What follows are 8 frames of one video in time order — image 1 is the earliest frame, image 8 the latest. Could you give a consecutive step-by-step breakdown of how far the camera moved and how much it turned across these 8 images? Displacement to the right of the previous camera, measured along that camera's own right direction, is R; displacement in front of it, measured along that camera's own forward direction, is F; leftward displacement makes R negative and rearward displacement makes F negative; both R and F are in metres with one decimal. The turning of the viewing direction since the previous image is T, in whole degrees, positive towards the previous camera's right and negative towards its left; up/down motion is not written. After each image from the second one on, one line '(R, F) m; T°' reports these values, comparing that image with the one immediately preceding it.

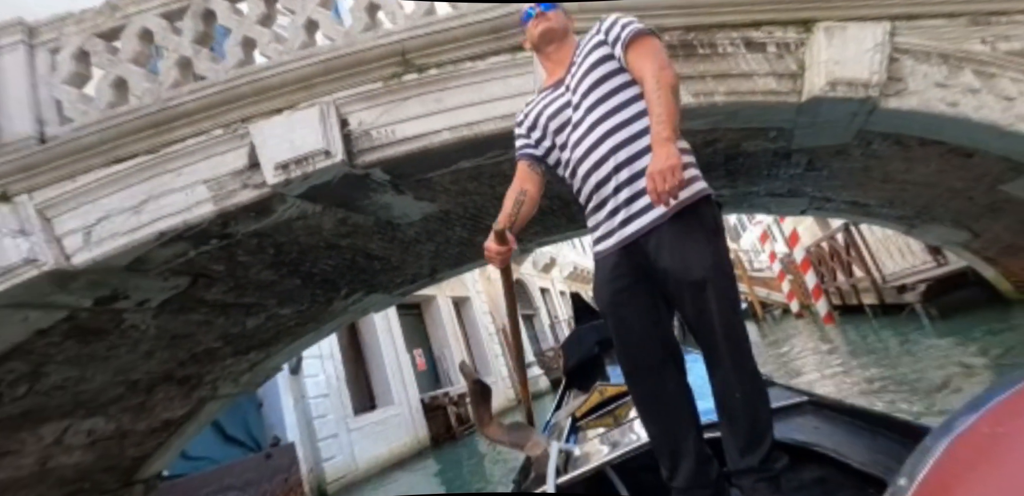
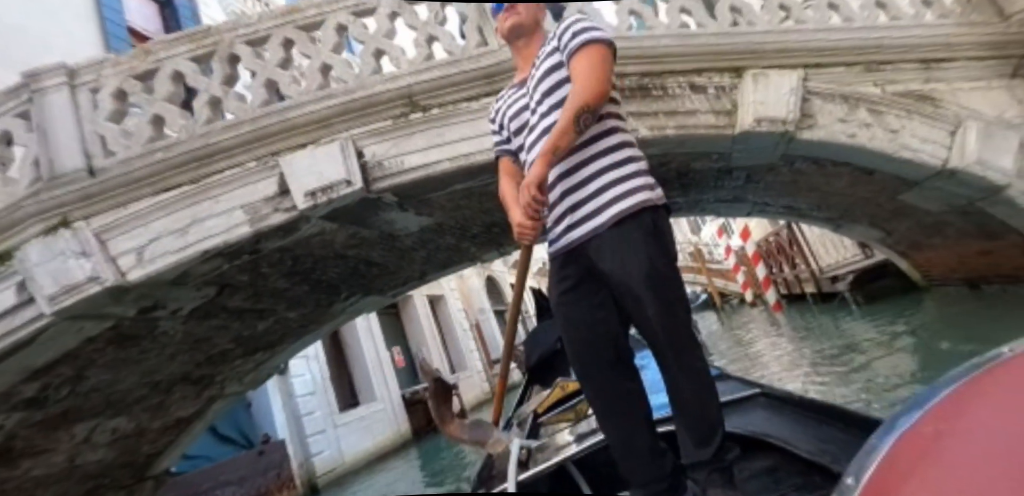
(-0.2, -0.5) m; +4°
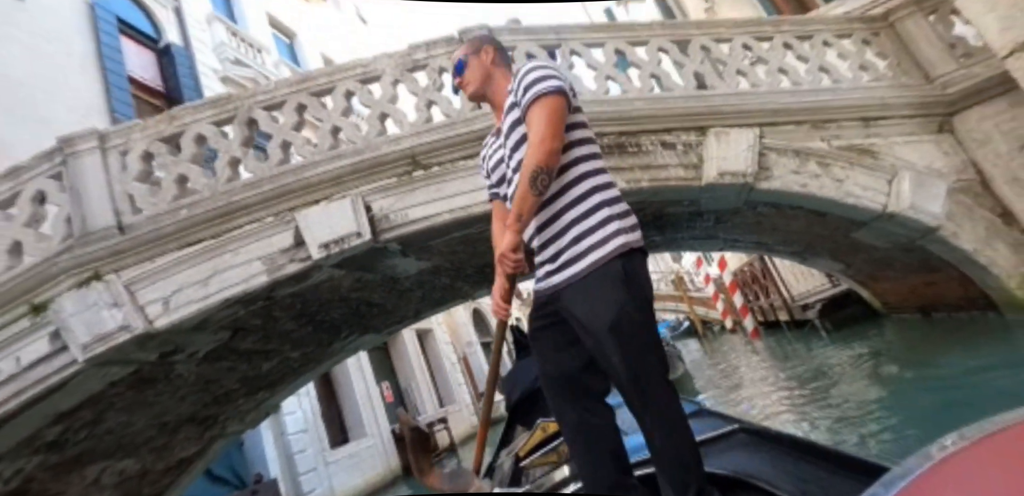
(-0.1, -0.3) m; +2°
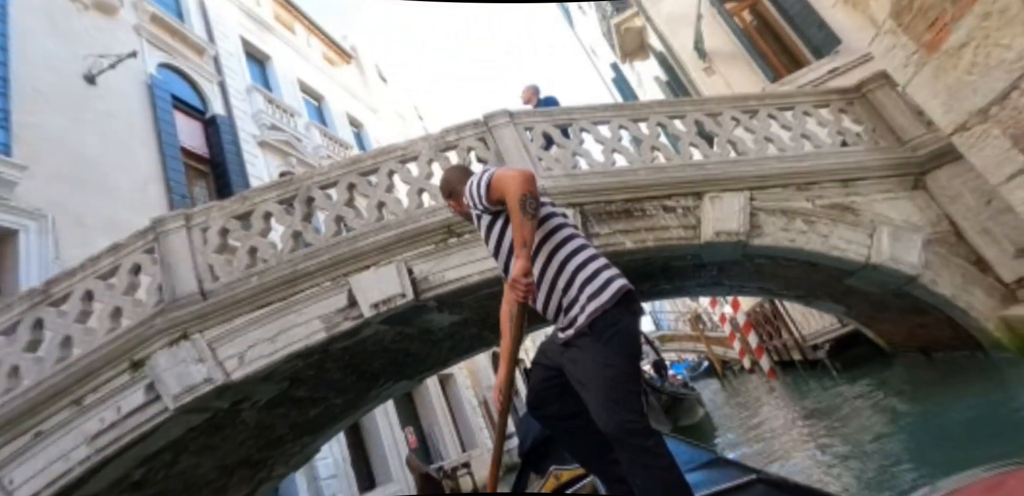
(-0.1, -0.5) m; -2°
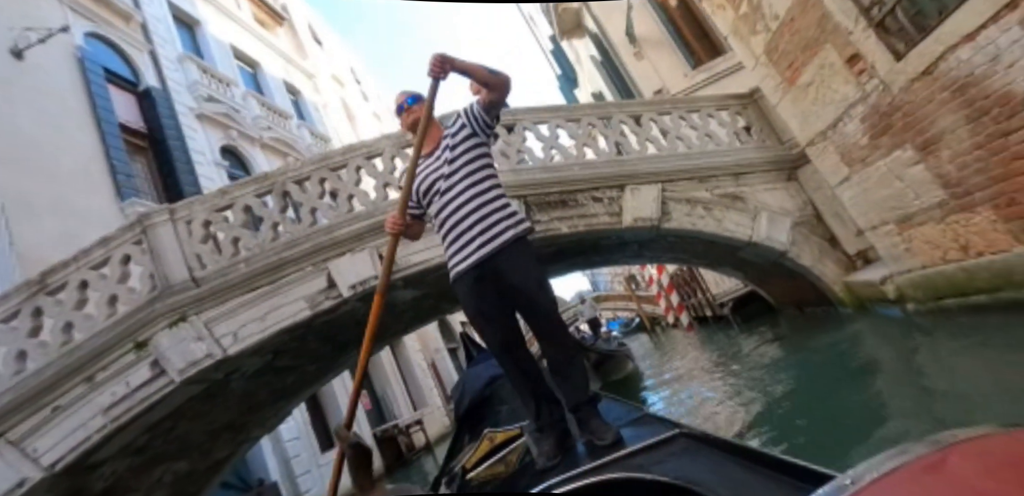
(-0.1, -0.8) m; +7°
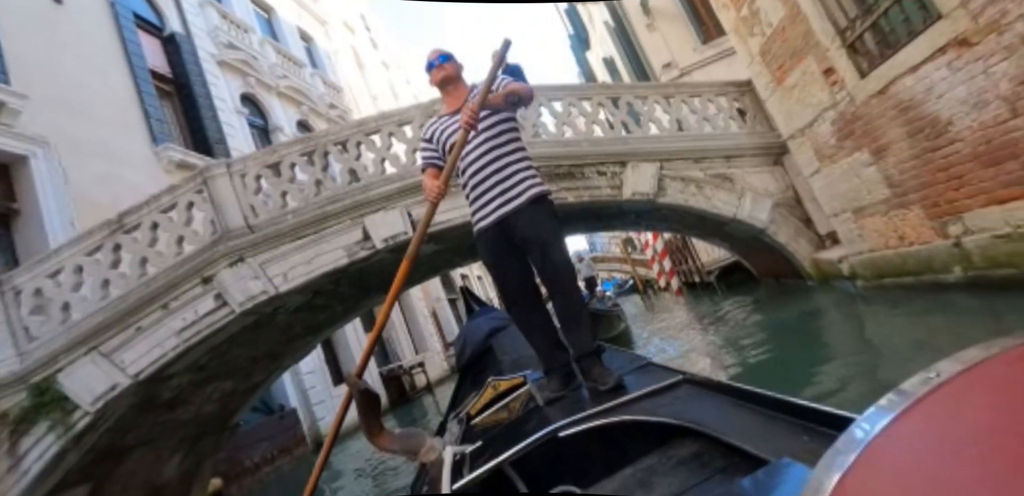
(-0.1, -0.7) m; 0°
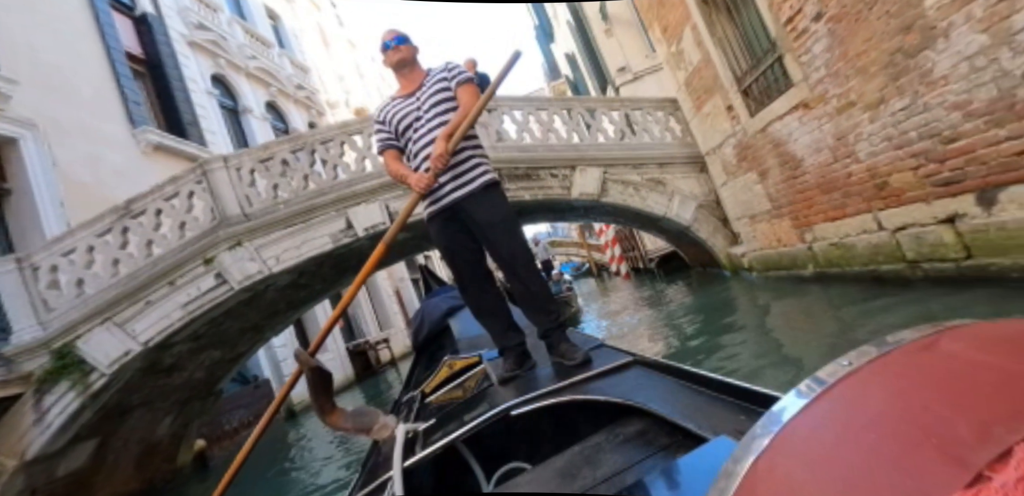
(0.0, -0.9) m; +4°
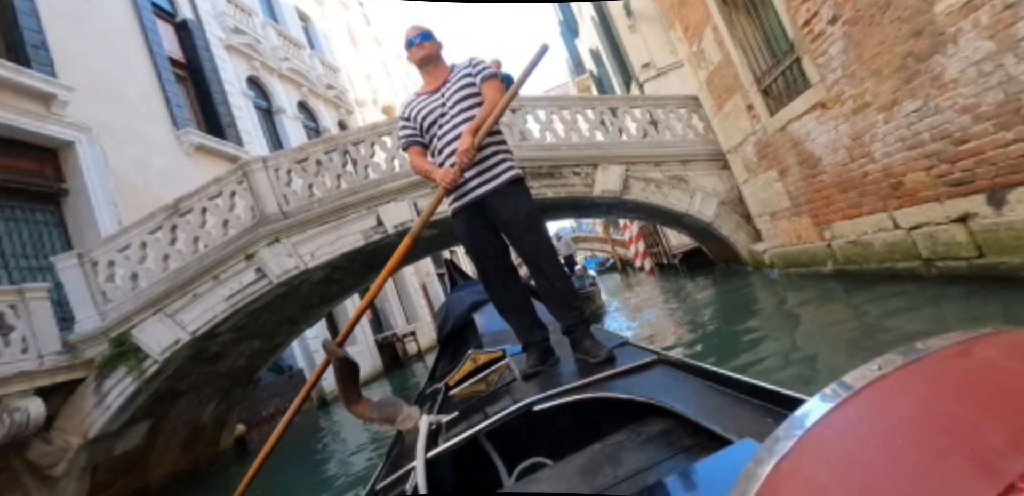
(0.0, -0.2) m; -3°
